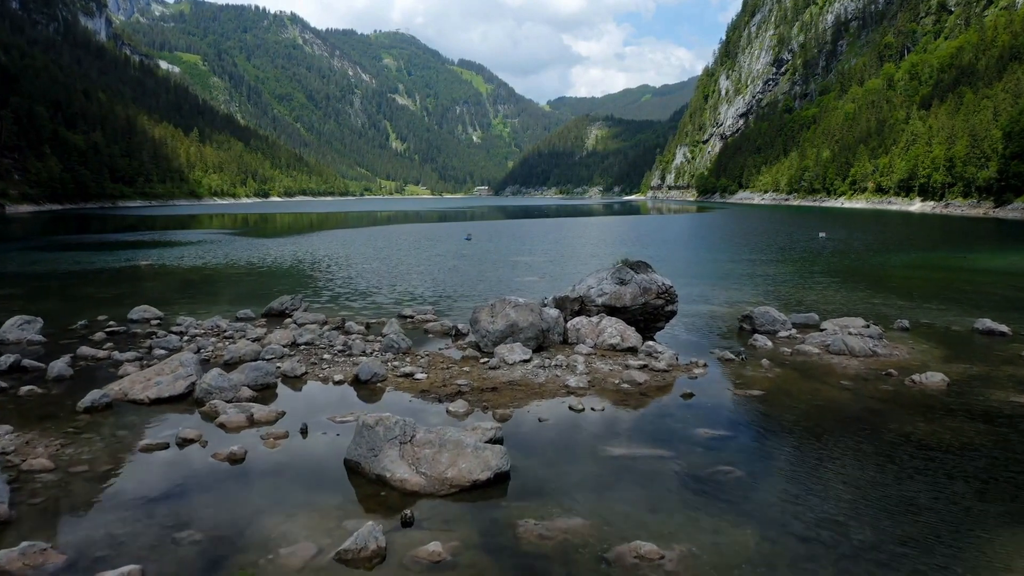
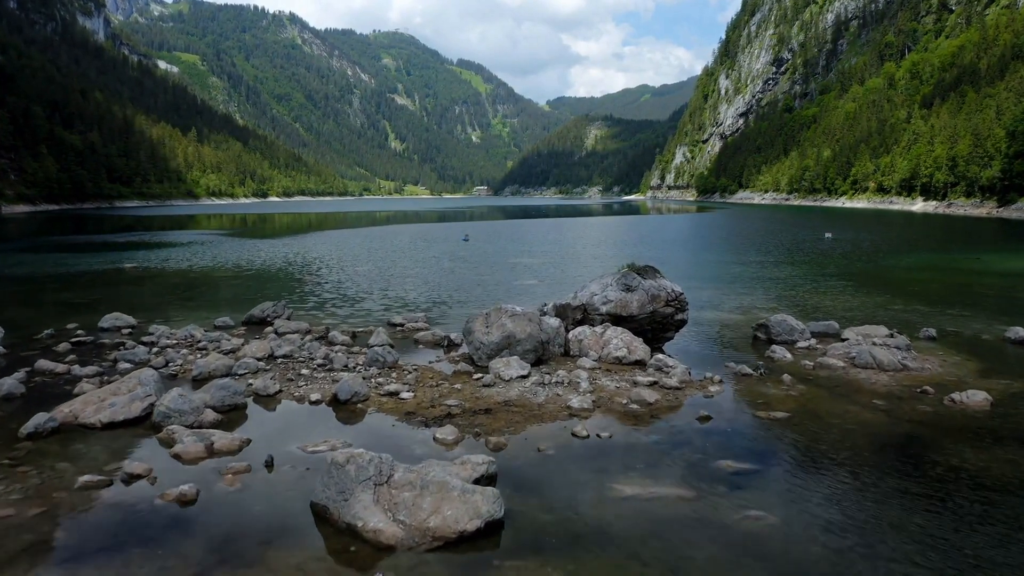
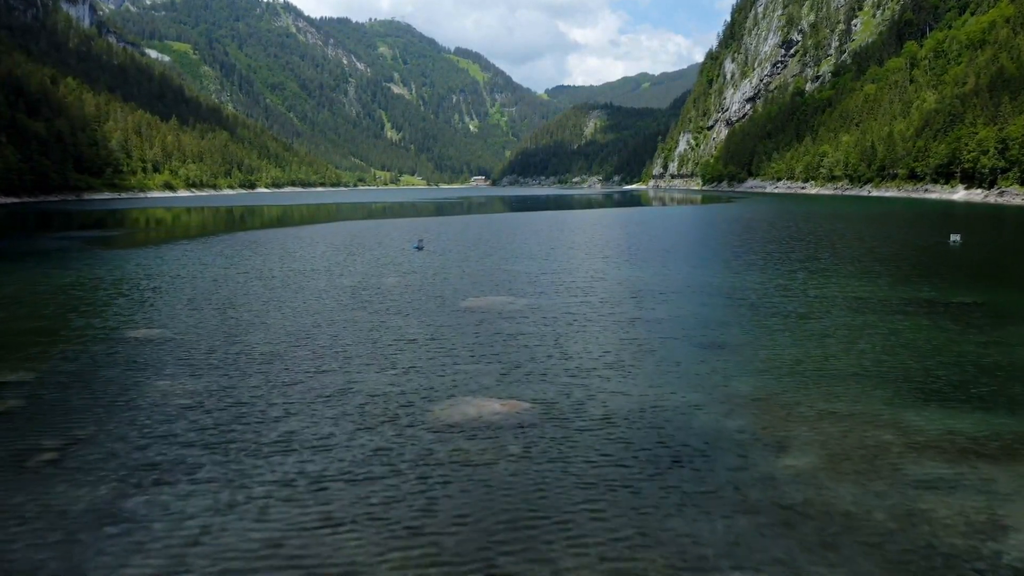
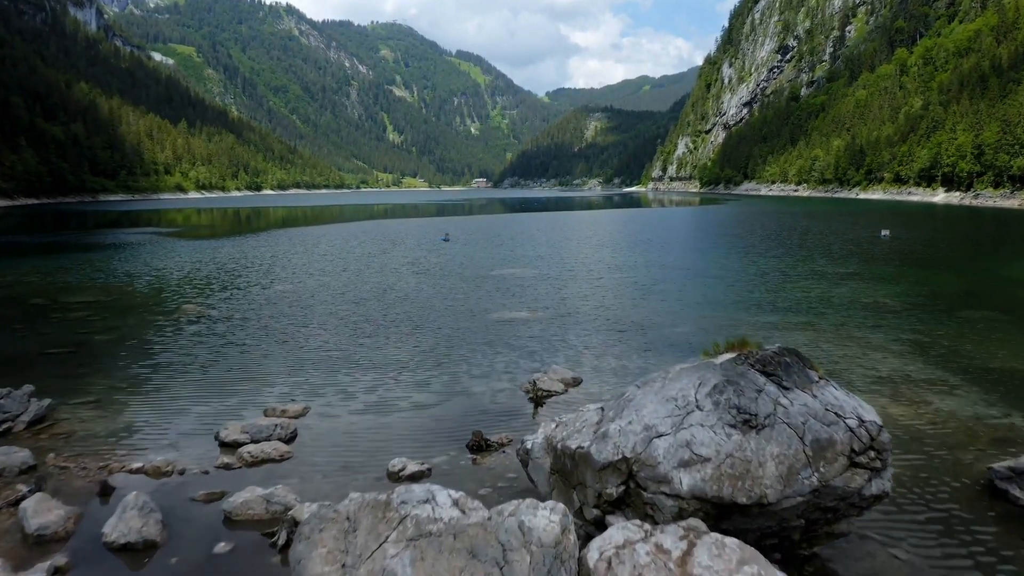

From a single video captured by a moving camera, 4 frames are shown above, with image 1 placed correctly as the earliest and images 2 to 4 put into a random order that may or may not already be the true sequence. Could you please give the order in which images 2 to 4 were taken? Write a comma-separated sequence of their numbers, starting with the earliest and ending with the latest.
2, 4, 3
